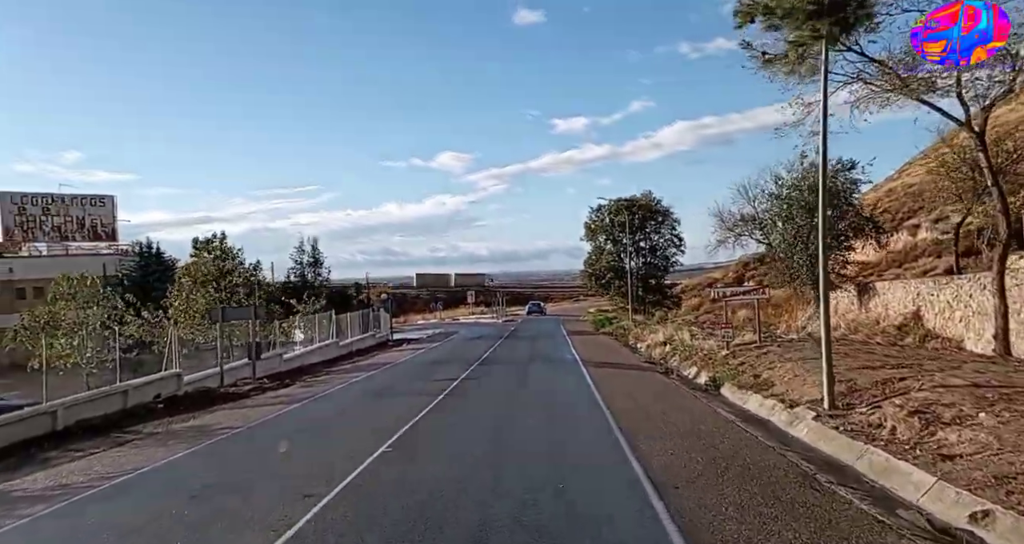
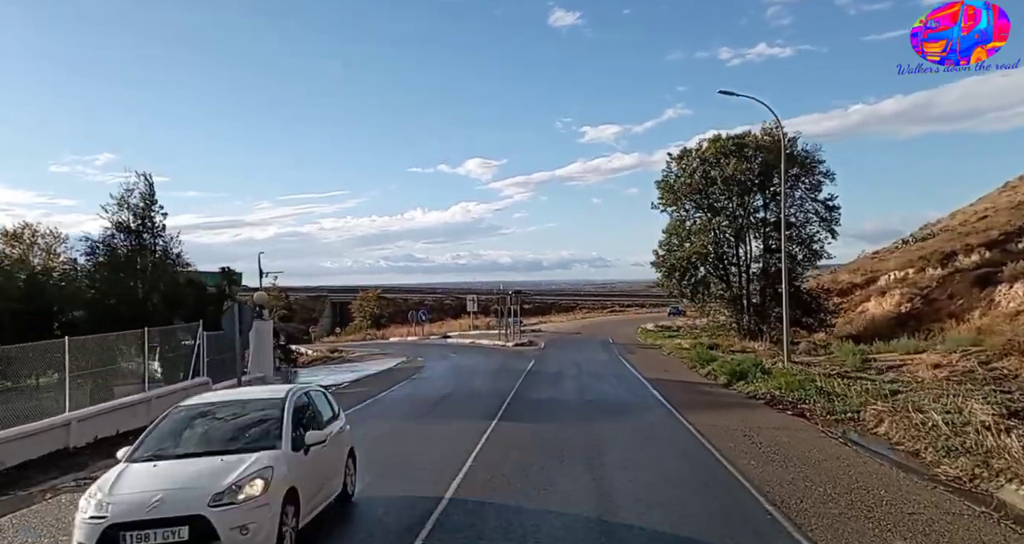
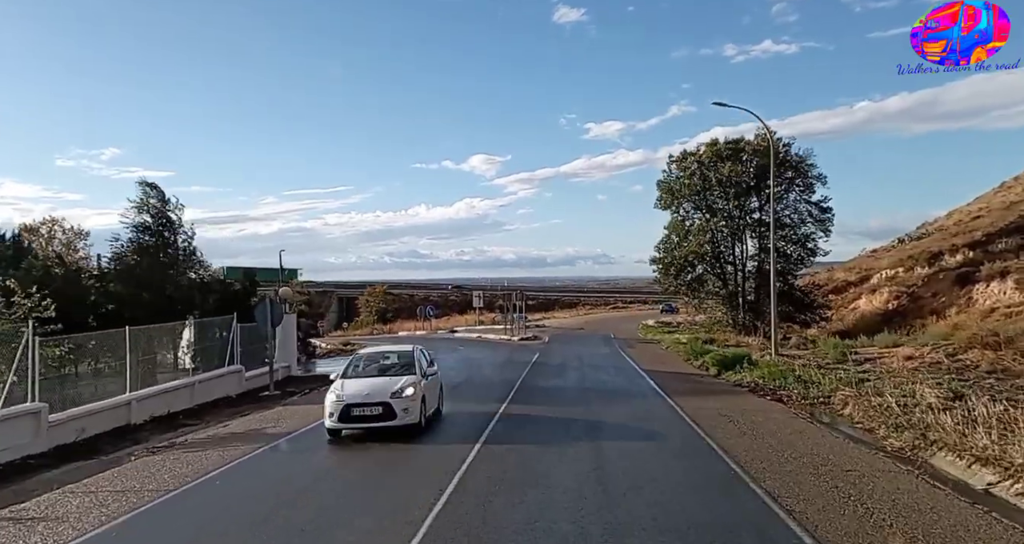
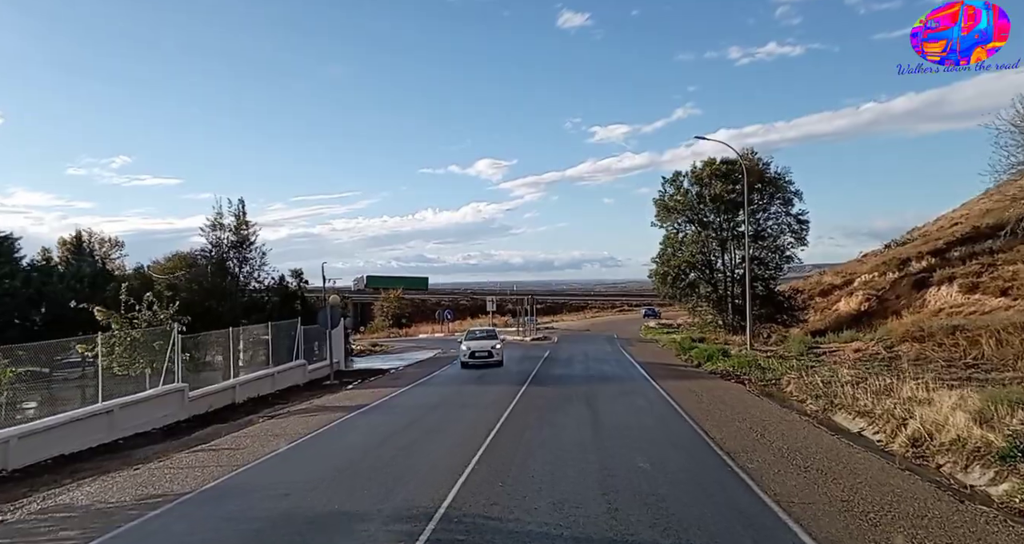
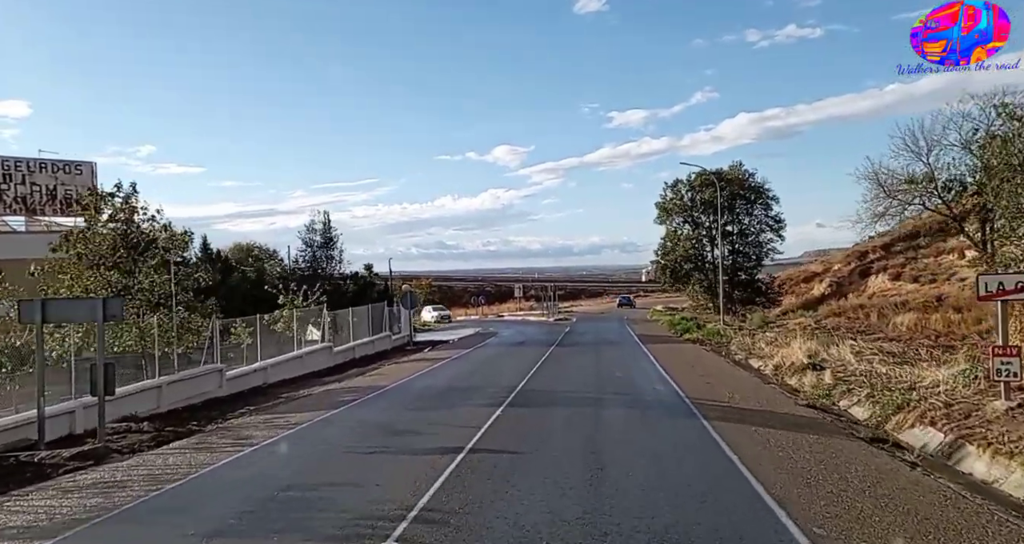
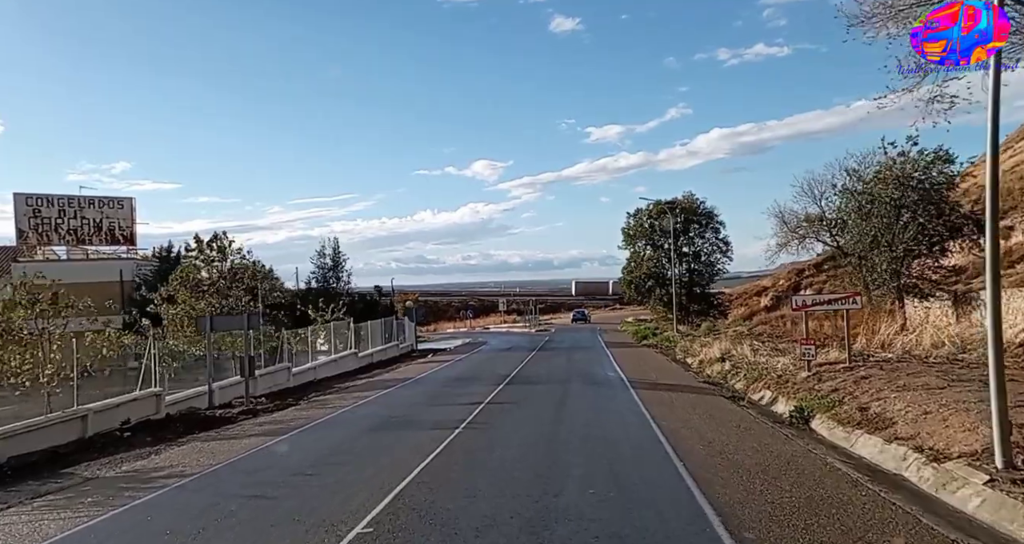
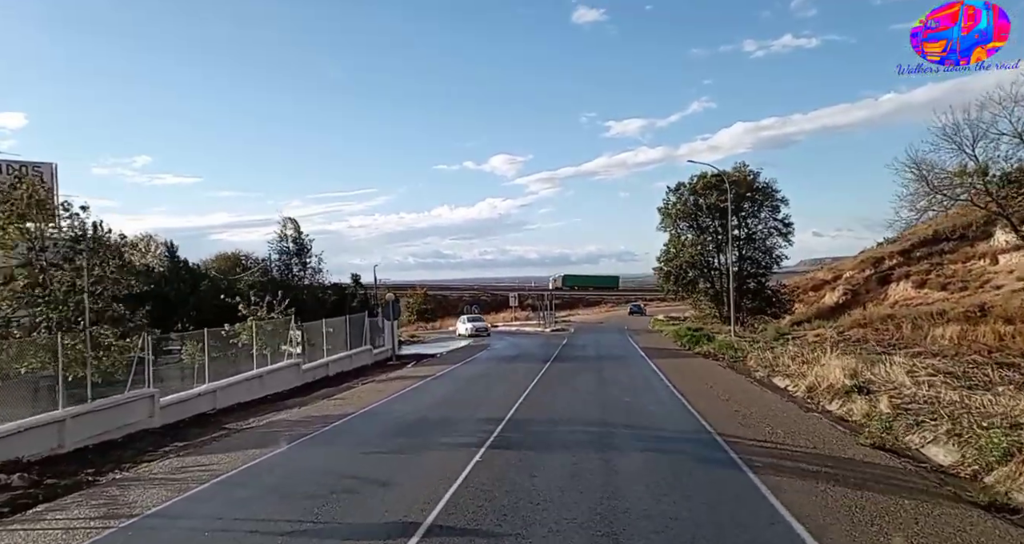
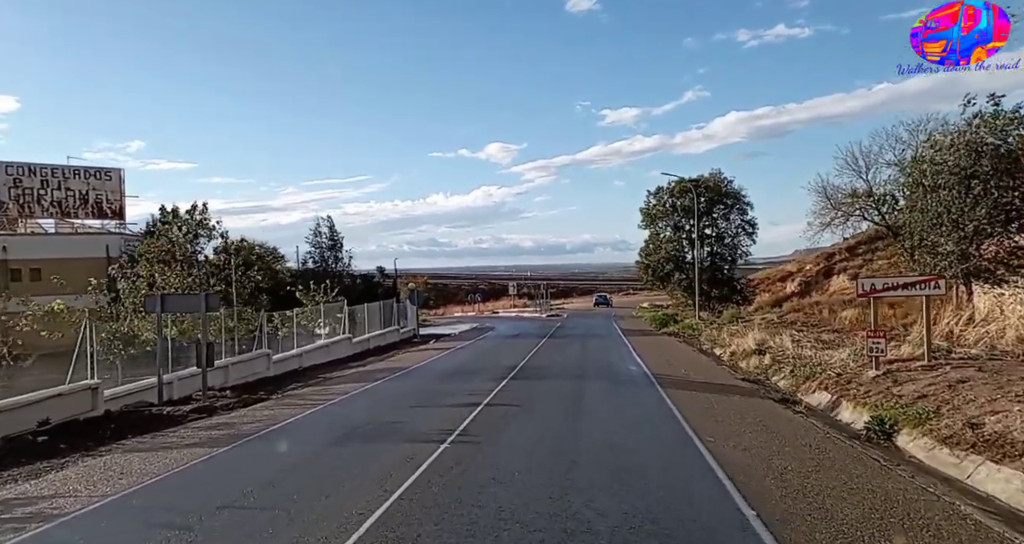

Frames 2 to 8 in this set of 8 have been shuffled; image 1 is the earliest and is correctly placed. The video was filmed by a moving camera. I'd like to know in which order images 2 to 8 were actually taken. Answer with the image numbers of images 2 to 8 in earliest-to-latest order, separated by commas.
6, 8, 5, 7, 4, 3, 2
